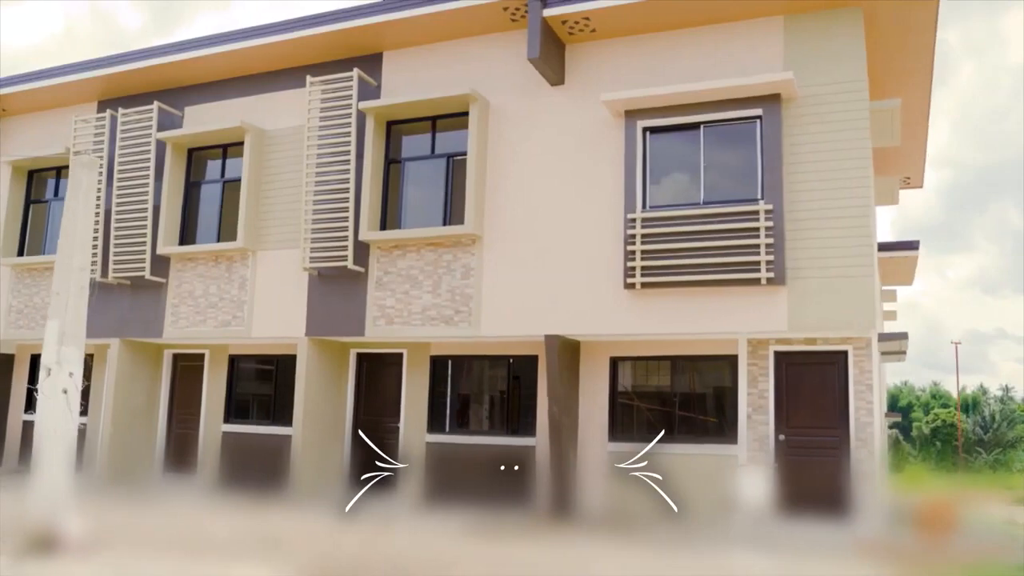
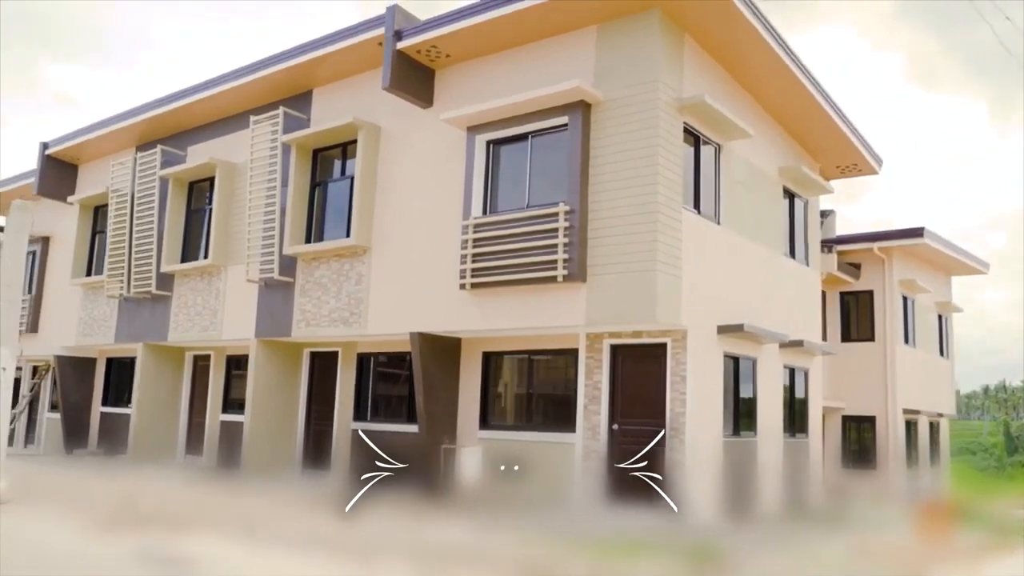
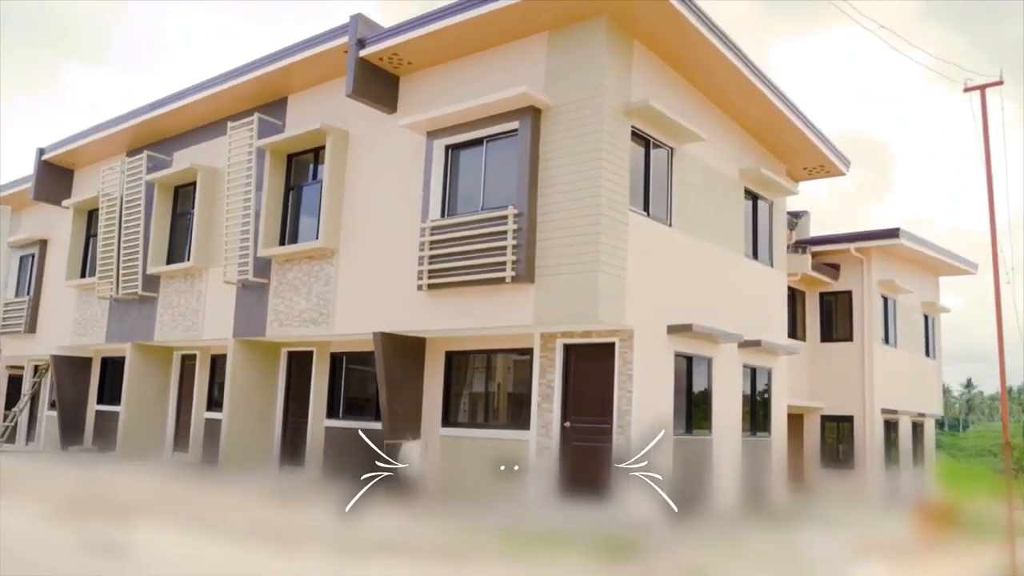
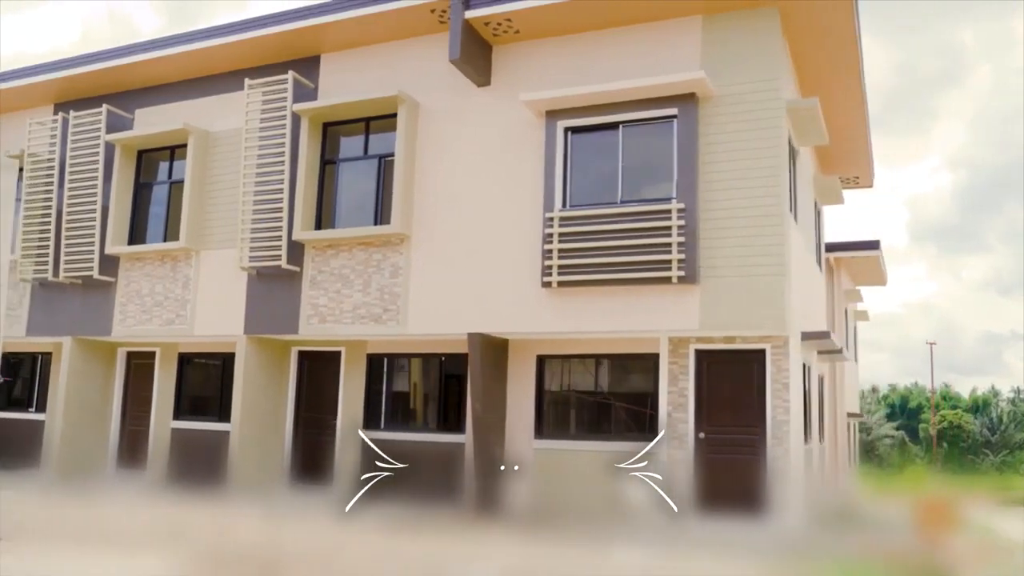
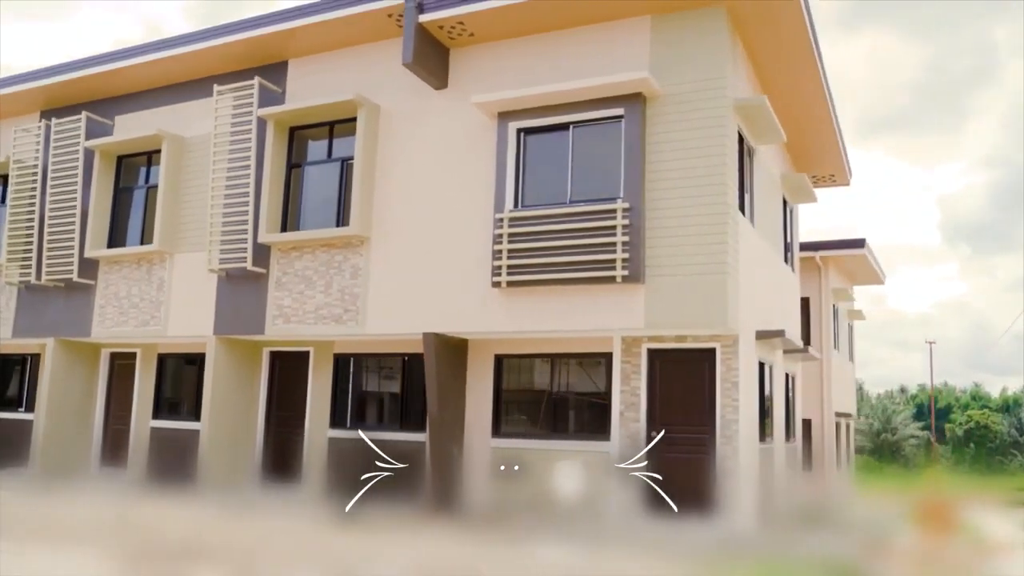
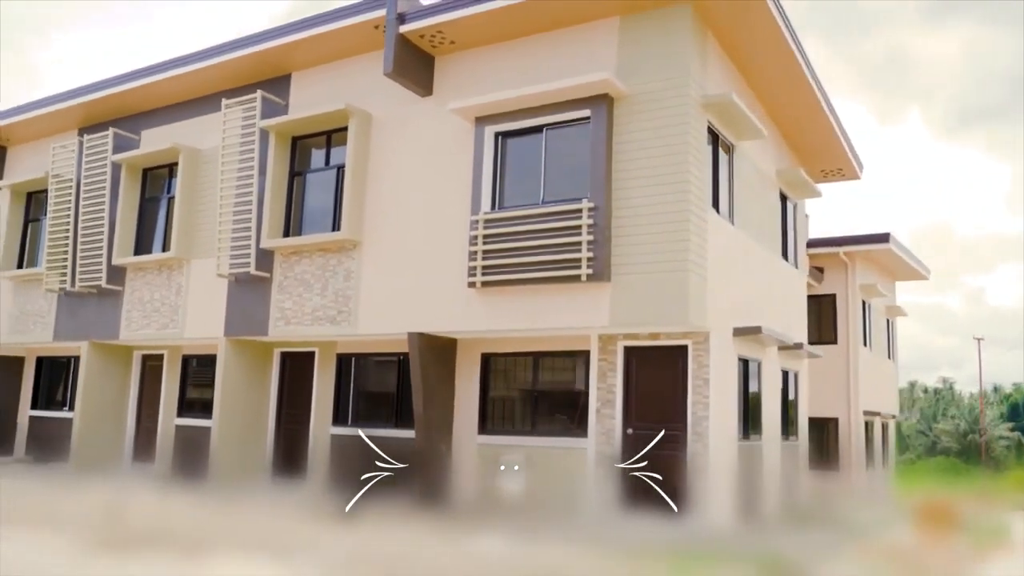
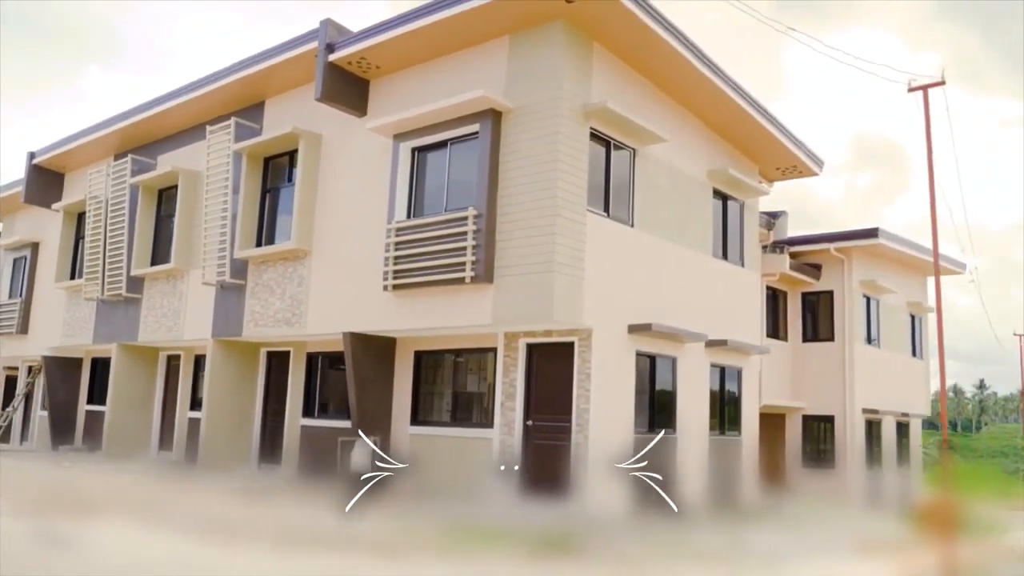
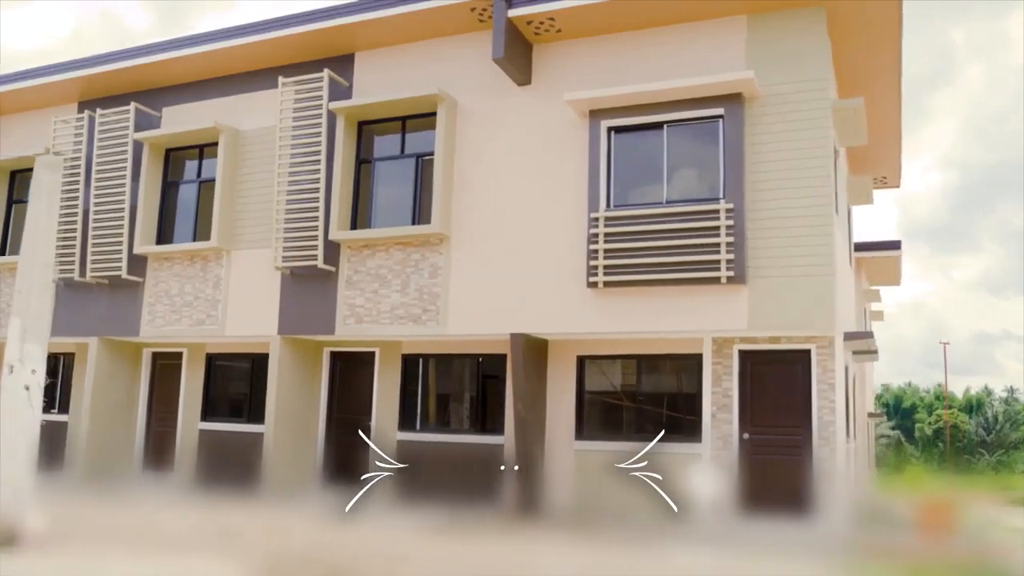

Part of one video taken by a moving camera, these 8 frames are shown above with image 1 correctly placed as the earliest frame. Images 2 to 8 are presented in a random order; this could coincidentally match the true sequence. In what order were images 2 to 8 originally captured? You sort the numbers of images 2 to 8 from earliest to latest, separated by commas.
8, 4, 5, 6, 2, 3, 7
